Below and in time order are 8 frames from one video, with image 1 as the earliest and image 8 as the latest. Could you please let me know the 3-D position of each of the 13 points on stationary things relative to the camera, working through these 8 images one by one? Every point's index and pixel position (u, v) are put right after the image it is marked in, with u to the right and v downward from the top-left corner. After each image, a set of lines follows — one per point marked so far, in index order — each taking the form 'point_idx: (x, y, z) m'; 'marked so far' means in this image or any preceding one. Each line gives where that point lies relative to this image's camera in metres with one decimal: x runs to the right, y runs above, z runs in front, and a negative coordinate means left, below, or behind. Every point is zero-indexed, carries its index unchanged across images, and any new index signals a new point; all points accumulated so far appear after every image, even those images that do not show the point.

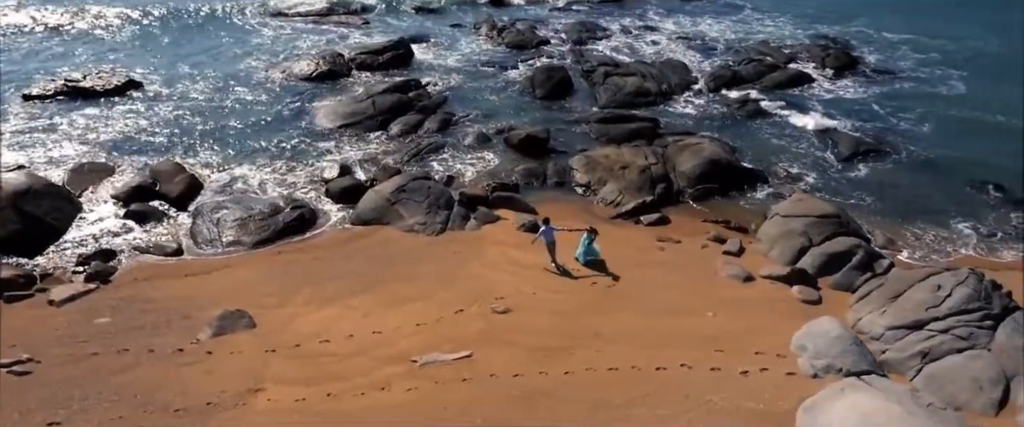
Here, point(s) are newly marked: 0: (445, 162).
0: (-1.7, +1.3, +18.5) m
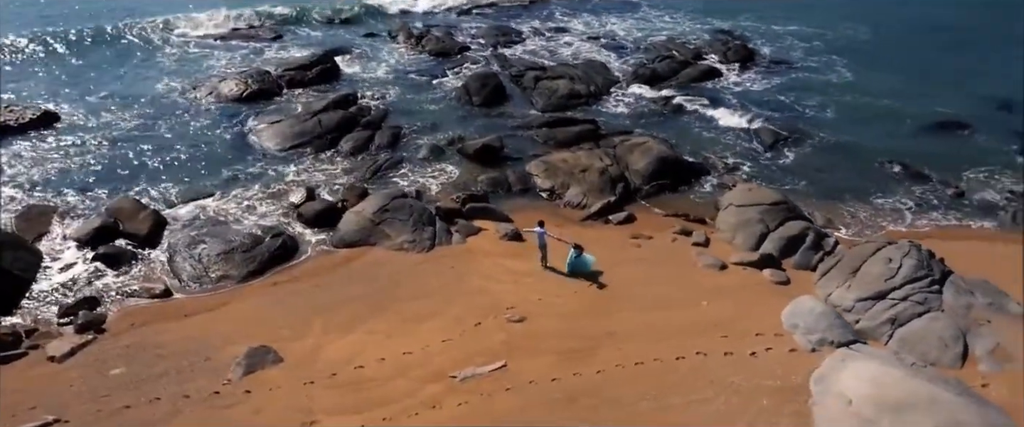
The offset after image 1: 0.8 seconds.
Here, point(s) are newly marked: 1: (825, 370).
0: (-2.7, +0.9, +18.8) m
1: (+4.5, -2.2, +10.7) m
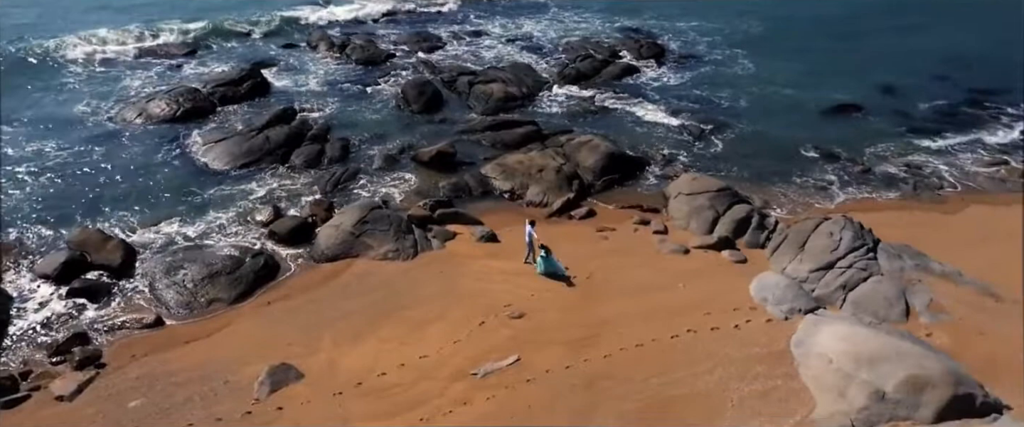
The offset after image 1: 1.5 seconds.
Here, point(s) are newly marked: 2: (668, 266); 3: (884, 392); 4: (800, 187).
0: (-3.8, +0.7, +19.2) m
1: (+4.8, -2.0, +12.2) m
2: (+3.2, -1.1, +15.5) m
3: (+5.2, -2.5, +10.5) m
4: (+7.7, +0.7, +19.9) m
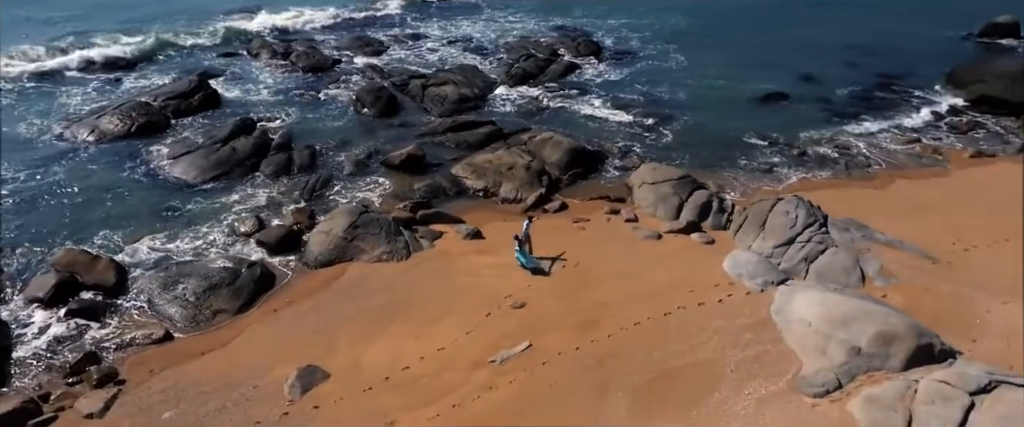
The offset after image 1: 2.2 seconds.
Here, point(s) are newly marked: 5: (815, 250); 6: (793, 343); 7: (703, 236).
0: (-4.5, +0.5, +19.6) m
1: (+4.9, -1.6, +13.7) m
2: (+3.0, -0.8, +16.8) m
3: (+5.6, -2.2, +12.0) m
4: (+6.9, +1.2, +21.6) m
5: (+6.4, -0.8, +15.7) m
6: (+4.8, -2.2, +12.7) m
7: (+4.4, -0.5, +17.2) m
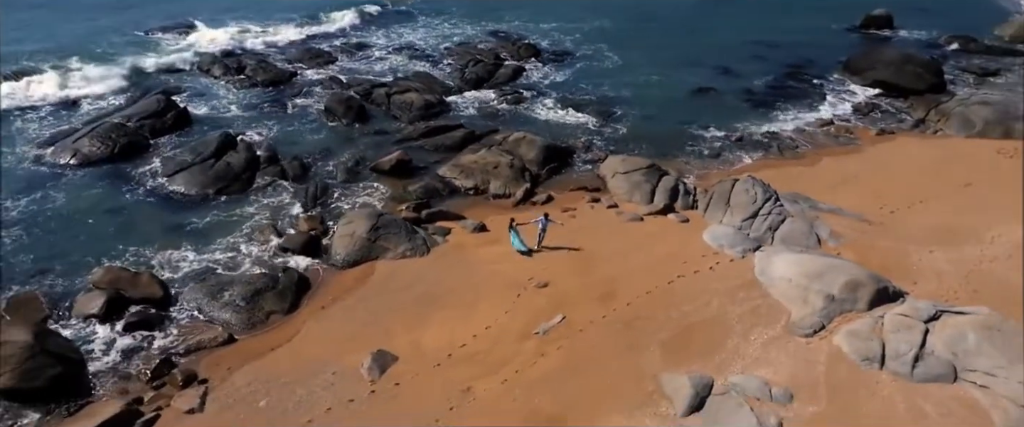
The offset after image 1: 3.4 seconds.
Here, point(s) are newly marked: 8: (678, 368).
0: (-4.7, +0.4, +21.0) m
1: (+5.5, -1.1, +16.4) m
2: (+3.1, -0.5, +19.2) m
3: (+6.4, -1.6, +14.9) m
4: (+6.1, +1.8, +24.5) m
5: (+6.6, -0.2, +18.6) m
6: (+5.5, -1.7, +15.4) m
7: (+4.4, -0.1, +19.8) m
8: (+3.1, -2.8, +13.6) m
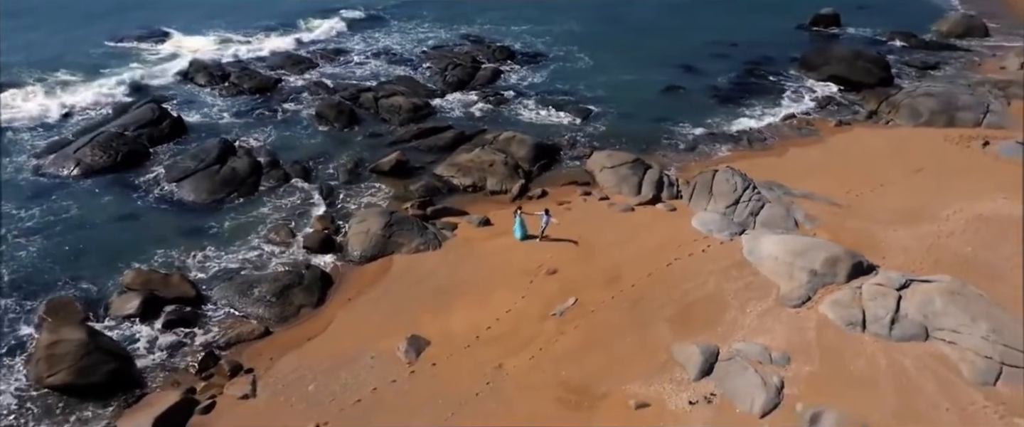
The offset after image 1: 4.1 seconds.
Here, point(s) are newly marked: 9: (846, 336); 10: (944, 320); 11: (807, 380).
0: (-4.8, +0.4, +22.0) m
1: (+5.7, -0.8, +18.1) m
2: (+3.2, -0.2, +20.7) m
3: (+6.8, -1.2, +16.6) m
4: (+5.8, +2.1, +26.2) m
5: (+6.7, +0.2, +20.4) m
6: (+5.9, -1.4, +17.1) m
7: (+4.4, +0.2, +21.4) m
8: (+3.6, -2.6, +15.2) m
9: (+6.8, -2.5, +15.0) m
10: (+8.6, -2.1, +14.9) m
11: (+5.5, -3.1, +14.0) m
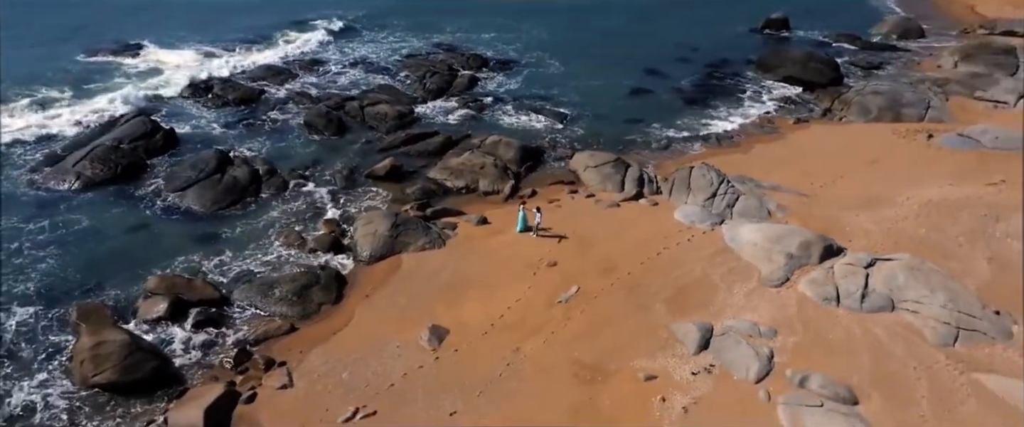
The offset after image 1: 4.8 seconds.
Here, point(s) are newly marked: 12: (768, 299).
0: (-5.0, +0.3, +23.0) m
1: (+5.8, -0.6, +19.8) m
2: (+3.0, -0.1, +22.3) m
3: (+7.0, -1.0, +18.4) m
4: (+5.2, +2.3, +27.9) m
5: (+6.5, +0.4, +22.1) m
6: (+6.0, -1.1, +18.8) m
7: (+4.2, +0.4, +23.1) m
8: (+3.8, -2.4, +16.7) m
9: (+7.0, -2.2, +16.8) m
10: (+8.9, -1.8, +16.8) m
11: (+5.9, -2.9, +15.7) m
12: (+5.9, -2.0, +17.3) m
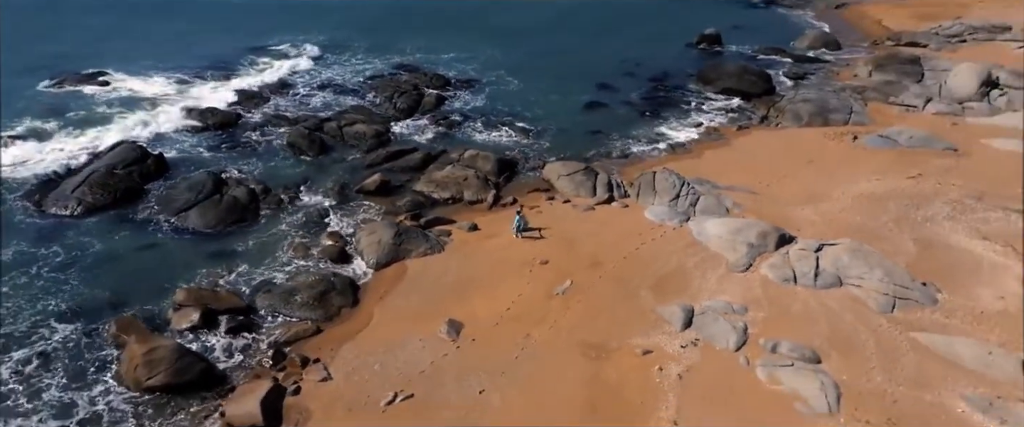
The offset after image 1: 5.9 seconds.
0: (-5.5, -0.1, +24.7) m
1: (+5.6, -0.5, +22.4) m
2: (+2.6, -0.2, +24.7) m
3: (+6.9, -0.8, +21.2) m
4: (+4.2, +2.2, +30.6) m
5: (+6.1, +0.5, +24.9) m
6: (+5.9, -1.0, +21.5) m
7: (+3.7, +0.3, +25.6) m
8: (+4.0, -2.3, +19.2) m
9: (+7.1, -2.0, +19.6) m
10: (+9.0, -1.5, +19.7) m
11: (+6.2, -2.7, +18.3) m
12: (+6.0, -1.8, +19.9) m
